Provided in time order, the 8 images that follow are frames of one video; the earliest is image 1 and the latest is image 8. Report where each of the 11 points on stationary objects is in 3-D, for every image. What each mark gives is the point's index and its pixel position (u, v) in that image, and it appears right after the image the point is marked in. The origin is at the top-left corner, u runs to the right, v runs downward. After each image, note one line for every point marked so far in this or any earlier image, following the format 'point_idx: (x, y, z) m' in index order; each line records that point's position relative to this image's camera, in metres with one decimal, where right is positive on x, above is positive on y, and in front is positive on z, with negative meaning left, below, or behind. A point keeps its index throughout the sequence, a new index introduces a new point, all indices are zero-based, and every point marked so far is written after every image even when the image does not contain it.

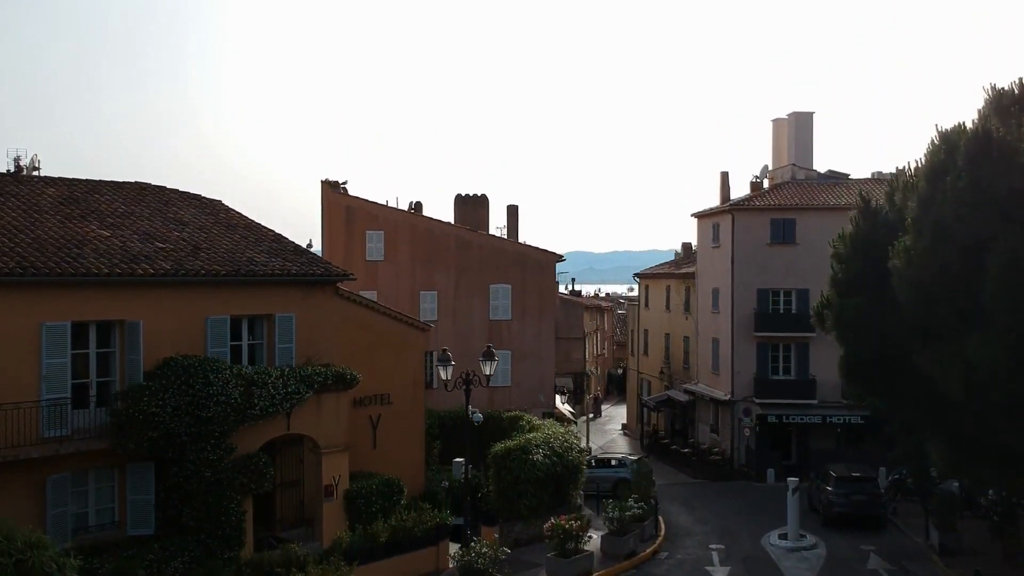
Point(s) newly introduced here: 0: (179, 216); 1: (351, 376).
0: (-6.1, +1.3, +16.3) m
1: (-2.6, -1.5, +14.6) m
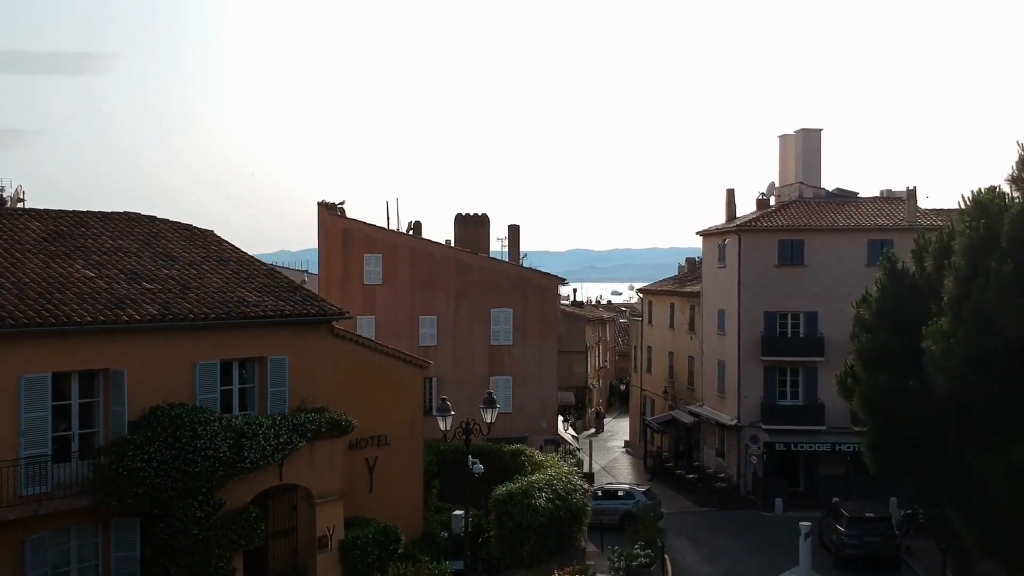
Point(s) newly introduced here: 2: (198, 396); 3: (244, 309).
0: (-6.1, +0.7, +15.7) m
1: (-2.6, -2.1, +14.0) m
2: (-4.6, -1.6, +13.2) m
3: (-4.2, -0.3, +13.9) m
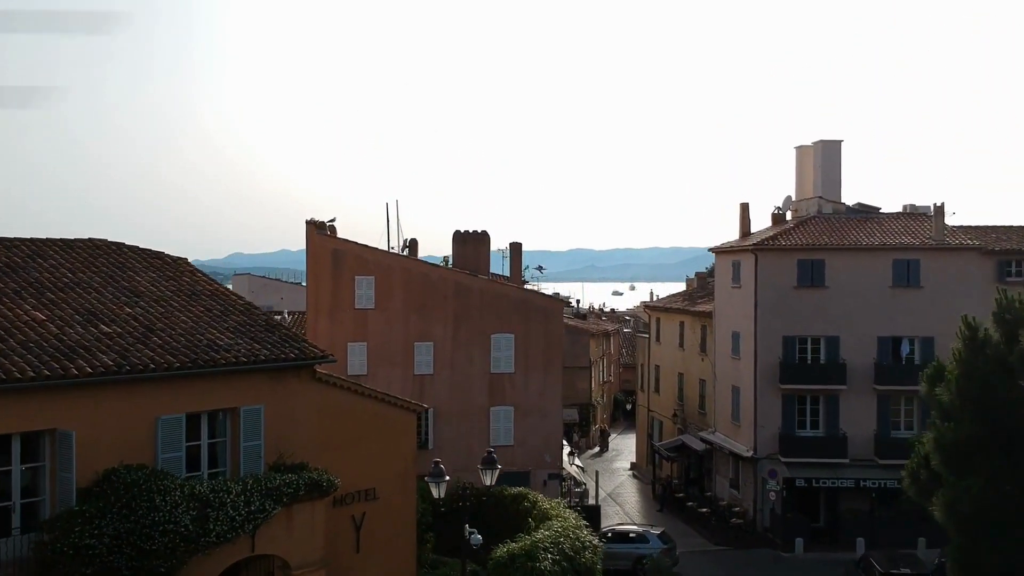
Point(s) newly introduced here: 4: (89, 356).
0: (-6.1, +0.1, +14.2) m
1: (-2.6, -2.7, +12.5) m
2: (-4.6, -2.2, +11.7) m
3: (-4.1, -0.9, +12.3) m
4: (-5.4, -0.9, +11.4) m
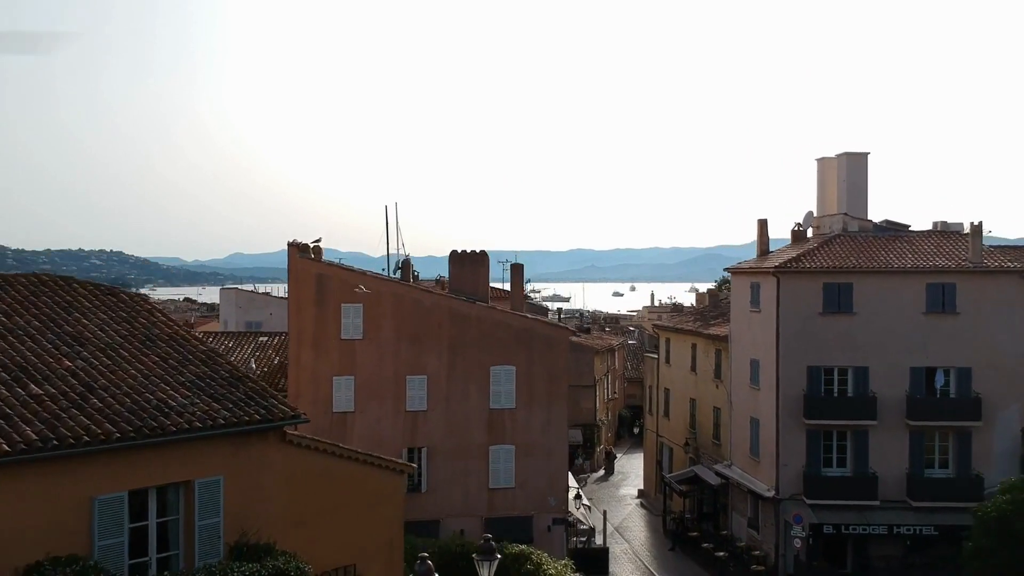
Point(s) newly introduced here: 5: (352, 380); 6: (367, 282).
0: (-6.0, -0.5, +12.4) m
1: (-2.6, -3.3, +10.7) m
2: (-4.6, -2.8, +9.8) m
3: (-4.1, -1.6, +10.5) m
4: (-5.4, -1.5, +9.6) m
5: (-3.5, -2.0, +19.7) m
6: (-3.2, +0.1, +19.7) m
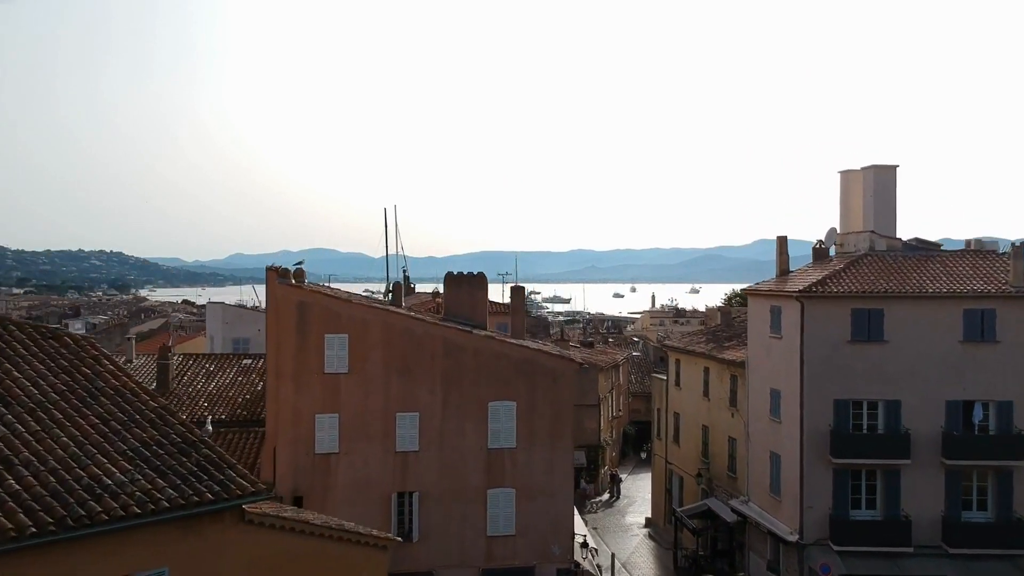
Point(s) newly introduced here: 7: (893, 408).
0: (-6.0, -1.1, +10.6) m
1: (-2.6, -3.9, +8.9) m
2: (-4.6, -3.4, +8.1) m
3: (-4.1, -2.1, +8.7) m
4: (-5.4, -2.1, +7.8) m
5: (-3.5, -2.6, +17.9) m
6: (-3.2, -0.5, +17.9) m
7: (+8.5, -2.7, +19.8) m
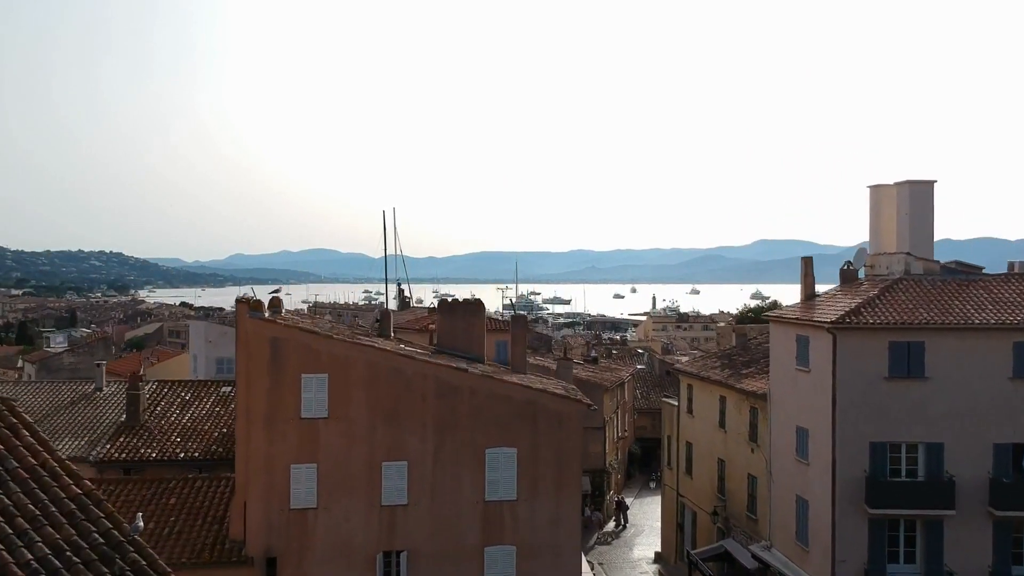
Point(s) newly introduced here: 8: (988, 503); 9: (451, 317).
0: (-6.0, -1.7, +8.6) m
1: (-2.6, -4.5, +6.9) m
2: (-4.6, -4.0, +6.1) m
3: (-4.1, -2.7, +6.7) m
4: (-5.4, -2.7, +5.8) m
5: (-3.5, -3.2, +15.9) m
6: (-3.2, -1.1, +15.9) m
7: (+8.5, -3.3, +17.9) m
8: (+9.5, -4.3, +17.7) m
9: (-1.3, -0.6, +19.1) m
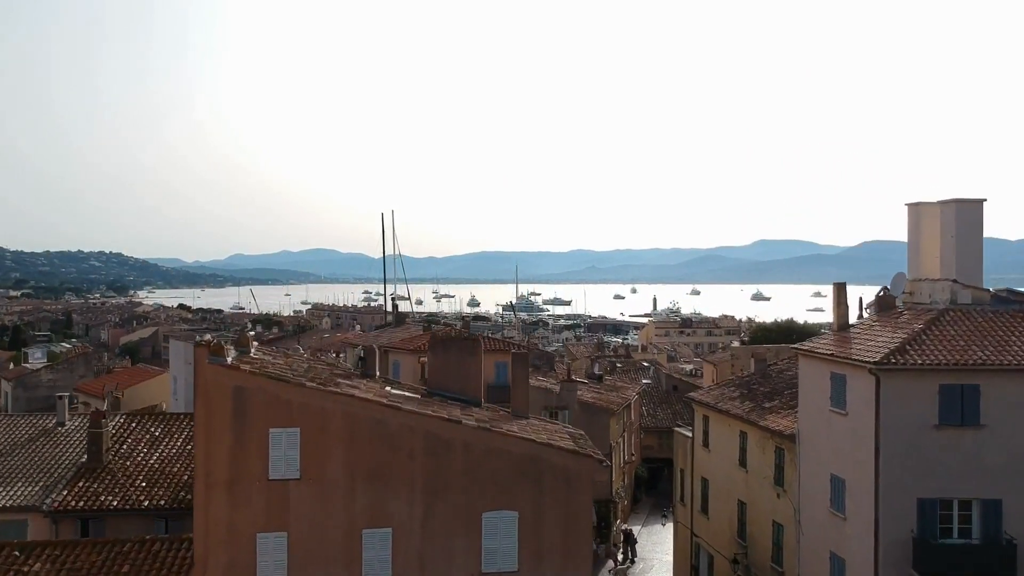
0: (-6.0, -2.4, +6.5) m
1: (-2.6, -5.2, +4.8) m
2: (-4.6, -4.6, +4.0) m
3: (-4.1, -3.4, +4.6) m
4: (-5.4, -3.3, +3.7) m
5: (-3.5, -3.9, +13.8) m
6: (-3.2, -1.7, +13.8) m
7: (+8.5, -3.9, +15.7) m
8: (+9.5, -4.9, +15.6) m
9: (-1.3, -1.3, +17.0) m
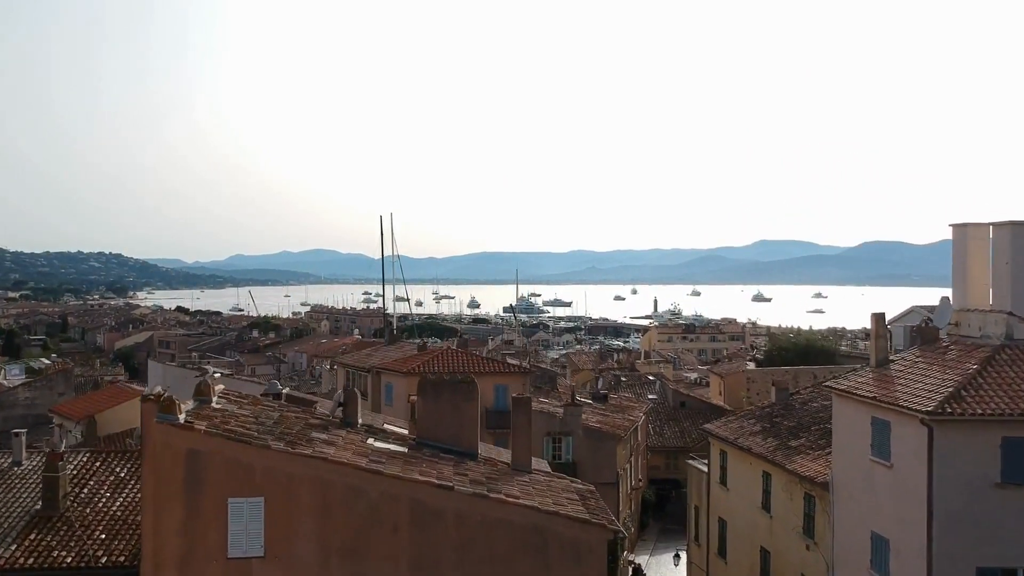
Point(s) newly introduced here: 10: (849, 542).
0: (-6.0, -3.0, +4.5) m
1: (-2.6, -5.8, +2.8) m
2: (-4.6, -5.2, +2.0) m
3: (-4.1, -4.0, +2.6) m
4: (-5.4, -3.9, +1.7) m
5: (-3.5, -4.5, +11.8) m
6: (-3.2, -2.3, +11.8) m
7: (+8.5, -4.5, +13.7) m
8: (+9.5, -5.5, +13.6) m
9: (-1.3, -1.9, +15.0) m
10: (+6.2, -4.7, +16.5) m
